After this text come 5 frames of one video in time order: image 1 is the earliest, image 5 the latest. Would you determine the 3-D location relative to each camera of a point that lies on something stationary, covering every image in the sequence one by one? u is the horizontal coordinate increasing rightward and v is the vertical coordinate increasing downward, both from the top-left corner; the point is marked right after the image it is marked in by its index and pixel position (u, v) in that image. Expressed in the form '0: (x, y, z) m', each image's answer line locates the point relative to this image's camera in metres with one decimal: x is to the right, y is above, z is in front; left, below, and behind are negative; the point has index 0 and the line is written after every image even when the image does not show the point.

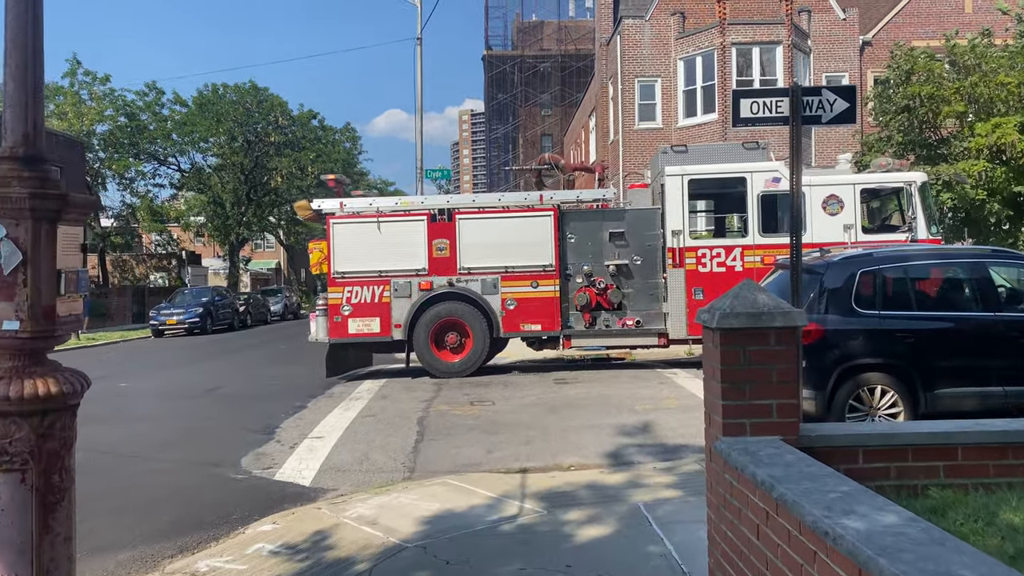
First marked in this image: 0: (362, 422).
0: (-1.5, -1.3, +8.4) m
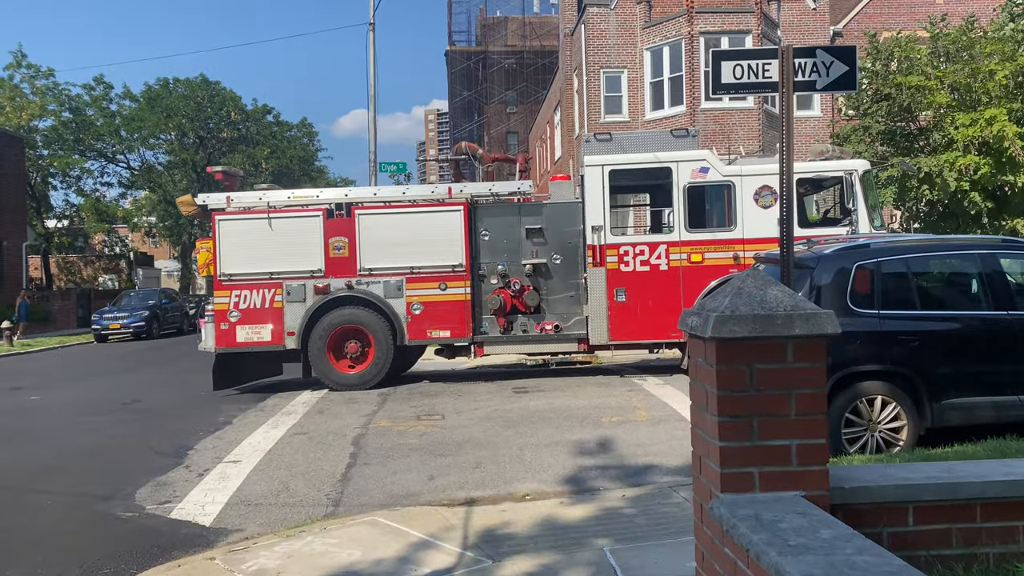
0: (-1.9, -1.3, +7.4) m
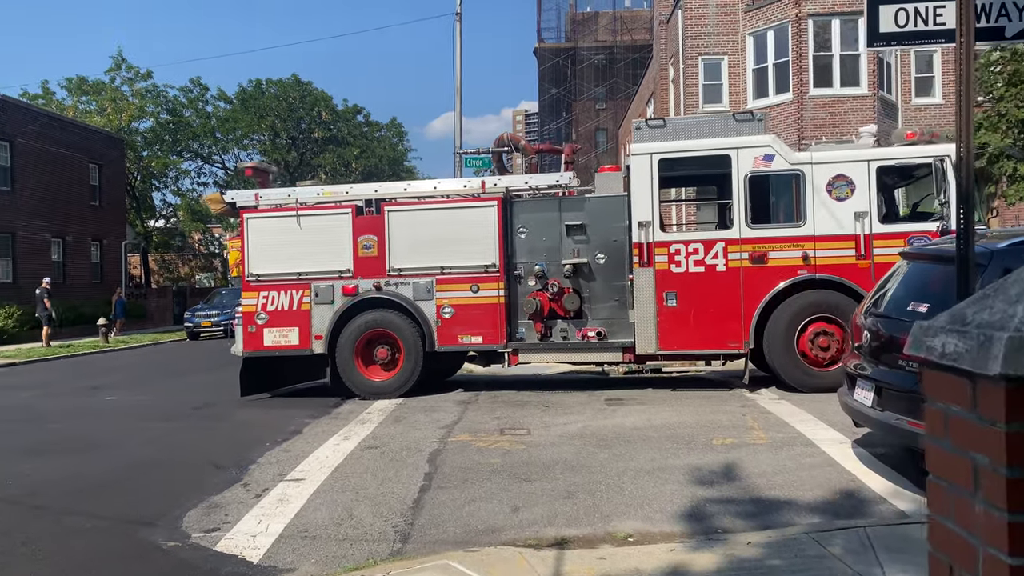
0: (-1.2, -1.3, +6.6) m
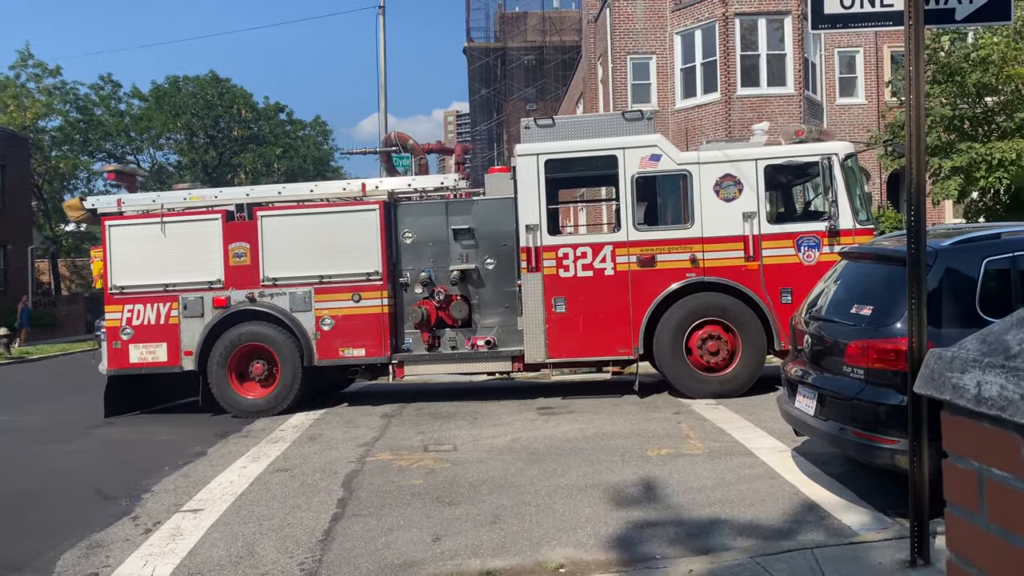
0: (-1.7, -1.4, +6.0) m
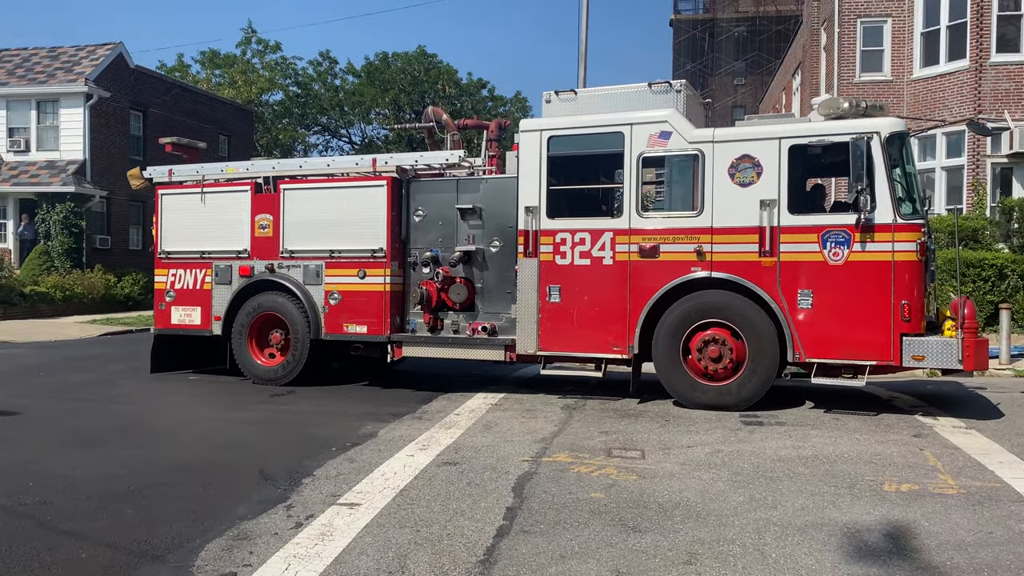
0: (-0.5, -1.2, +5.4) m
